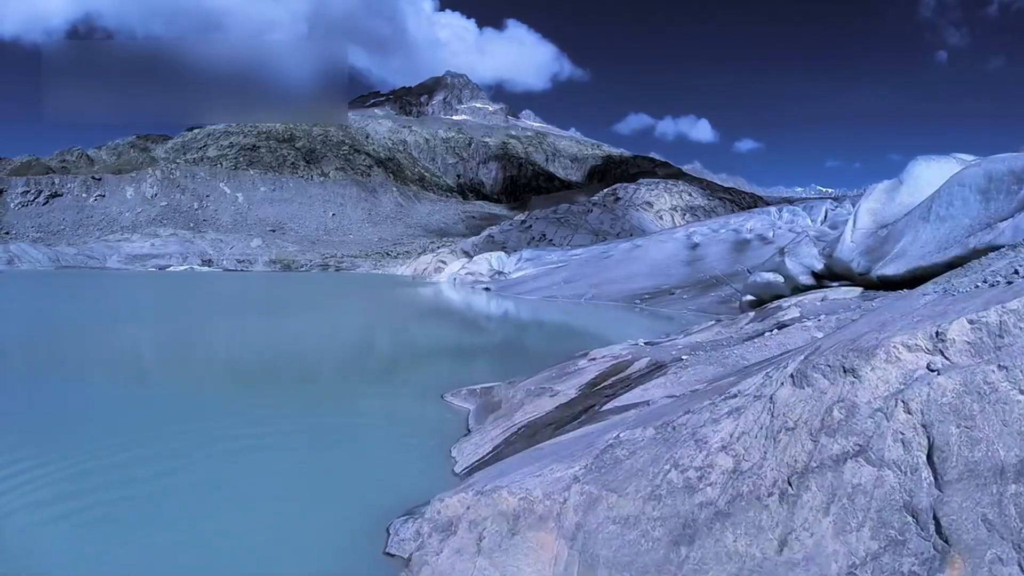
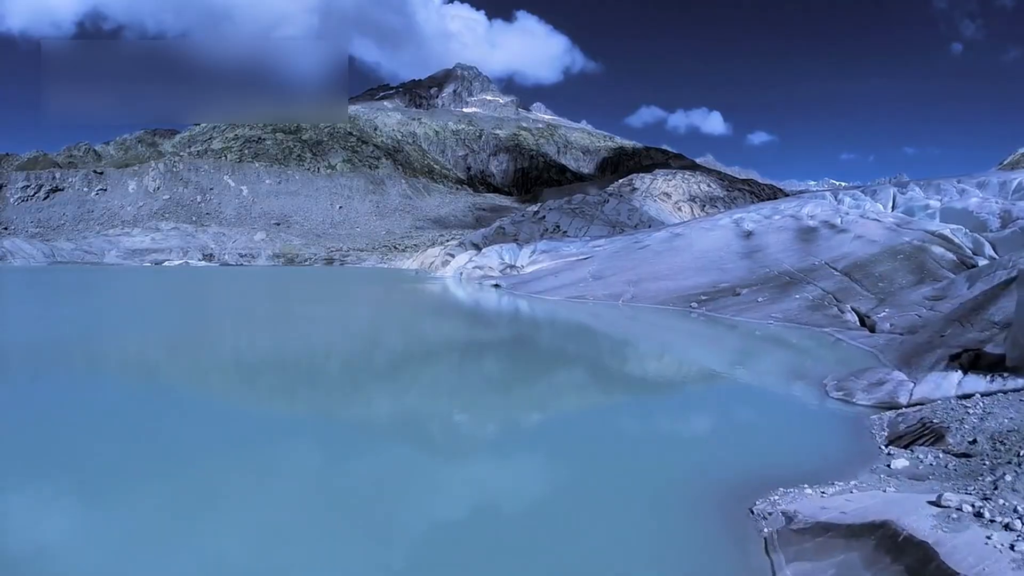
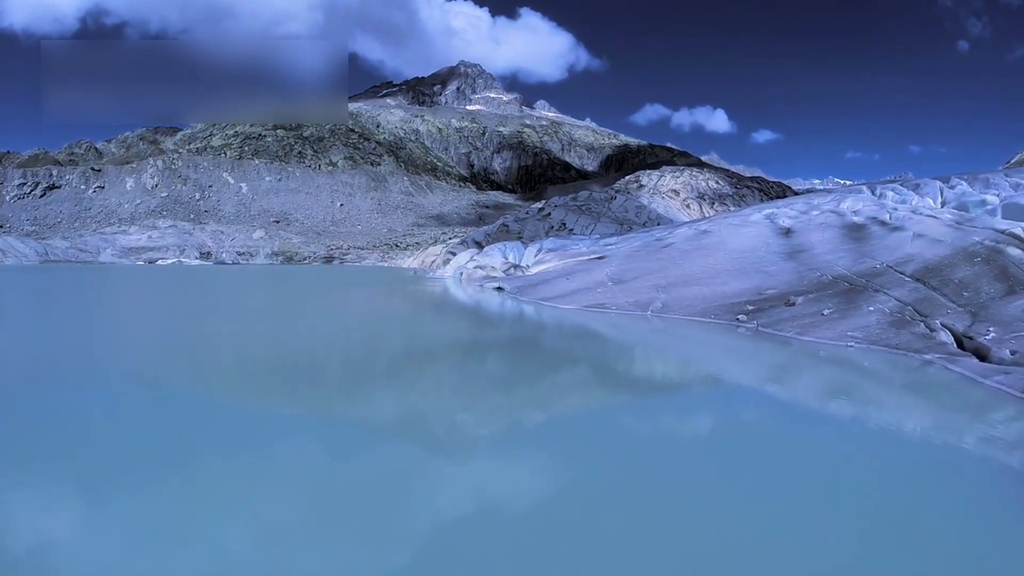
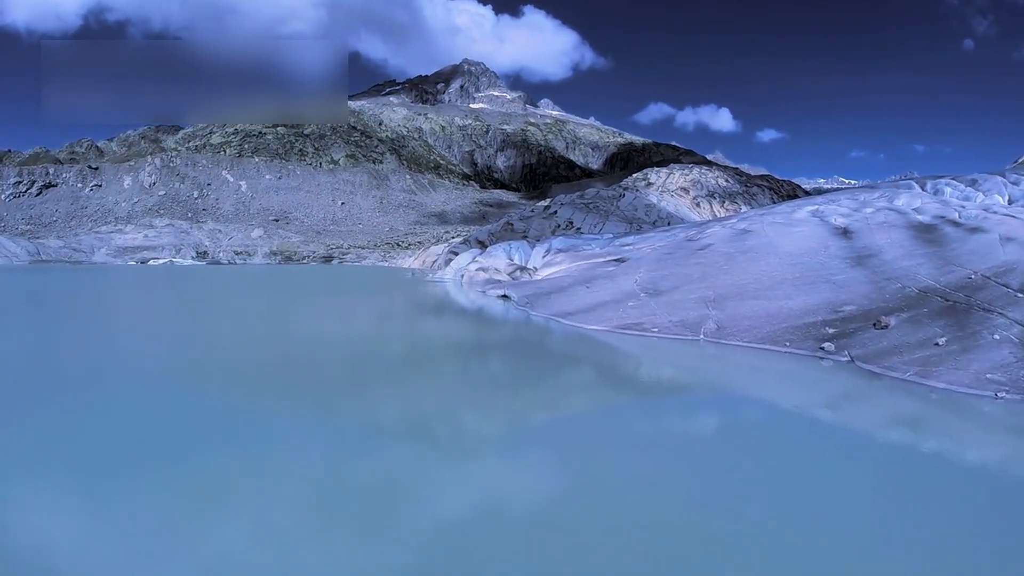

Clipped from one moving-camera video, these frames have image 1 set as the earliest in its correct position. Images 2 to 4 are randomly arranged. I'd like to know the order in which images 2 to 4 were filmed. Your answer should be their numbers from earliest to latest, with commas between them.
2, 3, 4
